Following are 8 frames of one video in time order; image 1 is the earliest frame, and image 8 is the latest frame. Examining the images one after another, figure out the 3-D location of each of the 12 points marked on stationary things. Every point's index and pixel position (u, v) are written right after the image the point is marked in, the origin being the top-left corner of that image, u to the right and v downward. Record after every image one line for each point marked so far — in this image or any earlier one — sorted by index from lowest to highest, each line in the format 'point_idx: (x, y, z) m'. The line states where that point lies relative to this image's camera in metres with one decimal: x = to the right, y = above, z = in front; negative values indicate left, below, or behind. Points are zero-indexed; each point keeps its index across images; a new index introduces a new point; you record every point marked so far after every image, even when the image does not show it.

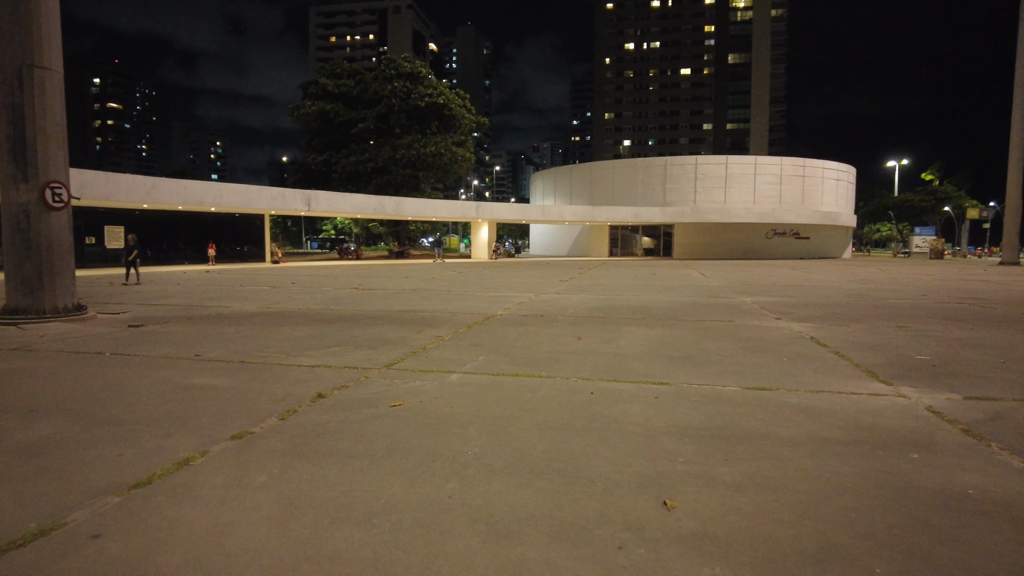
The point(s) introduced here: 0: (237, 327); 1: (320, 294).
0: (-3.4, -0.5, +8.4) m
1: (-4.0, -0.1, +13.7) m
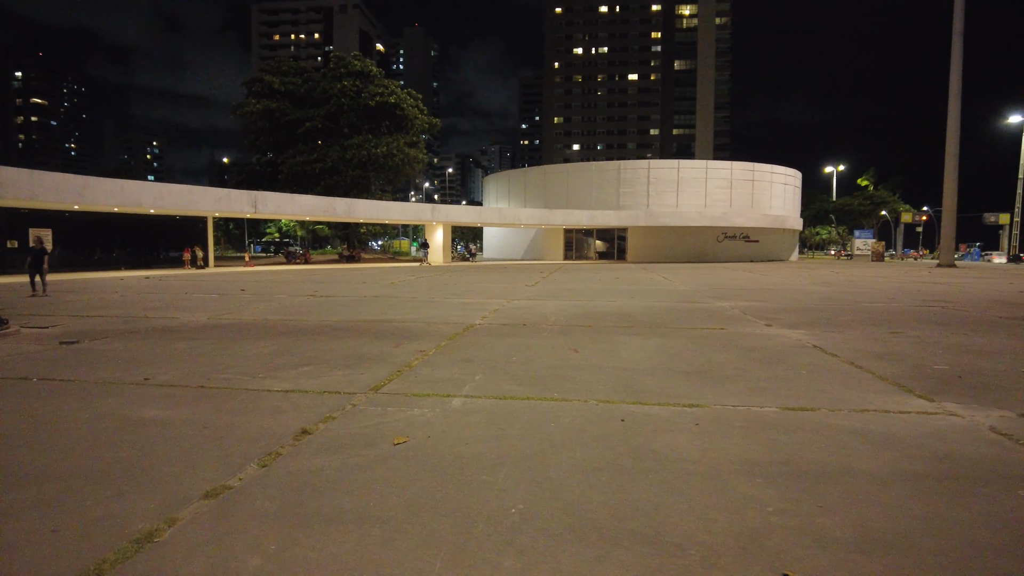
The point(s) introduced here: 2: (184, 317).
0: (-3.5, -0.6, +7.4) m
1: (-4.5, -0.3, +12.7) m
2: (-4.9, -0.4, +10.0) m
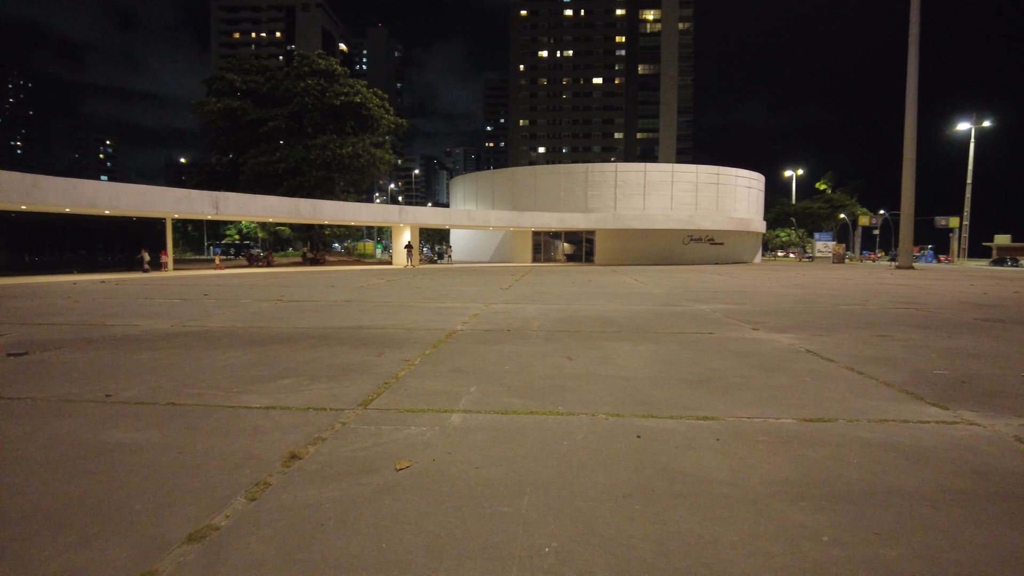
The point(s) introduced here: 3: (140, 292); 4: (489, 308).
0: (-3.7, -0.7, +6.9) m
1: (-4.9, -0.3, +12.1) m
2: (-5.1, -0.5, +9.4) m
3: (-8.9, -0.1, +16.1) m
4: (-0.4, -0.4, +12.2) m
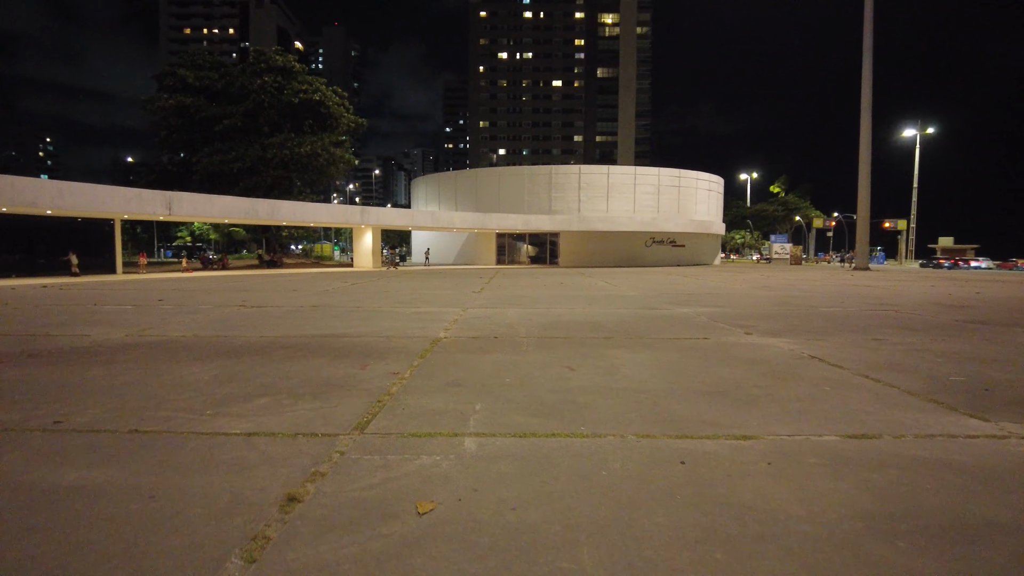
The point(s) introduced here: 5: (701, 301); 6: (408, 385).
0: (-3.7, -0.7, +6.1) m
1: (-5.2, -0.4, +11.2) m
2: (-5.3, -0.6, +8.5) m
3: (-9.5, -0.2, +15.0) m
4: (-0.8, -0.4, +11.6) m
5: (+4.3, -0.3, +15.3) m
6: (-0.9, -0.8, +5.5) m
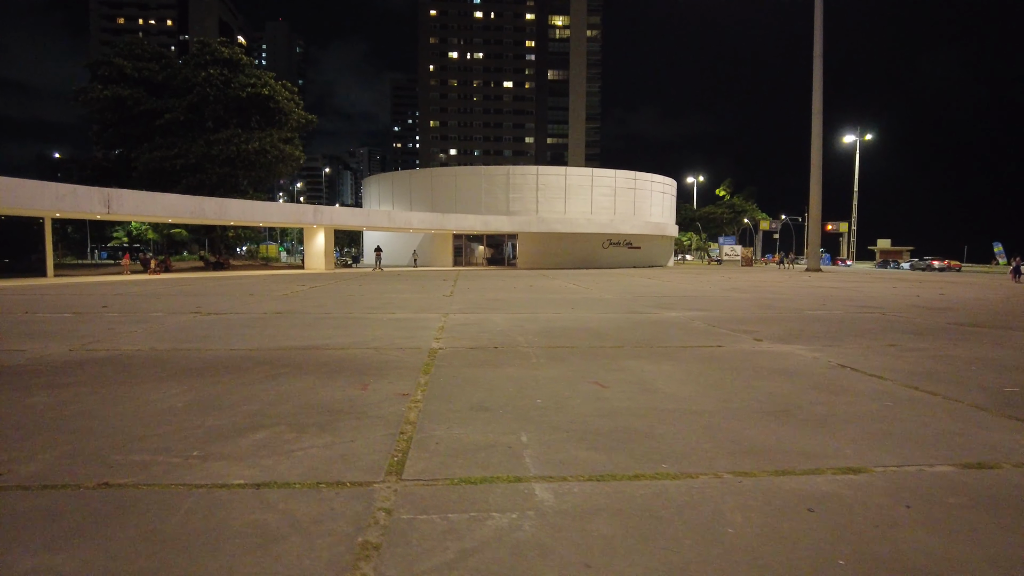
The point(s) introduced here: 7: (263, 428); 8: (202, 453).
0: (-3.5, -0.8, +5.1) m
1: (-5.4, -0.5, +10.1) m
2: (-5.3, -0.7, +7.4) m
3: (-10.0, -0.3, +13.5) m
4: (-1.0, -0.5, +10.8) m
5: (+3.8, -0.3, +14.9) m
6: (-0.6, -0.8, +4.7) m
7: (-1.6, -0.9, +4.2) m
8: (-1.7, -0.9, +3.7) m
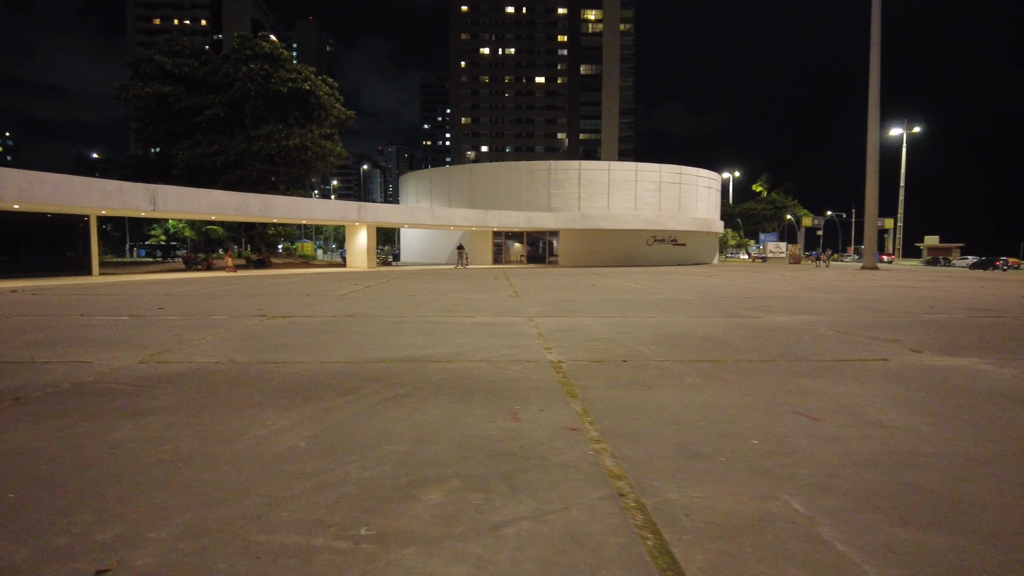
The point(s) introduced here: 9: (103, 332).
0: (-2.3, -0.8, +4.1) m
1: (-4.0, -0.5, +9.2) m
2: (-4.0, -0.7, +6.5) m
3: (-8.4, -0.3, +12.8) m
4: (+0.4, -0.5, +9.7) m
5: (+5.3, -0.4, +13.6) m
6: (+0.6, -0.9, +3.6) m
7: (-0.4, -0.9, +3.1) m
8: (-0.5, -0.9, +2.6) m
9: (-5.3, -0.6, +8.7) m
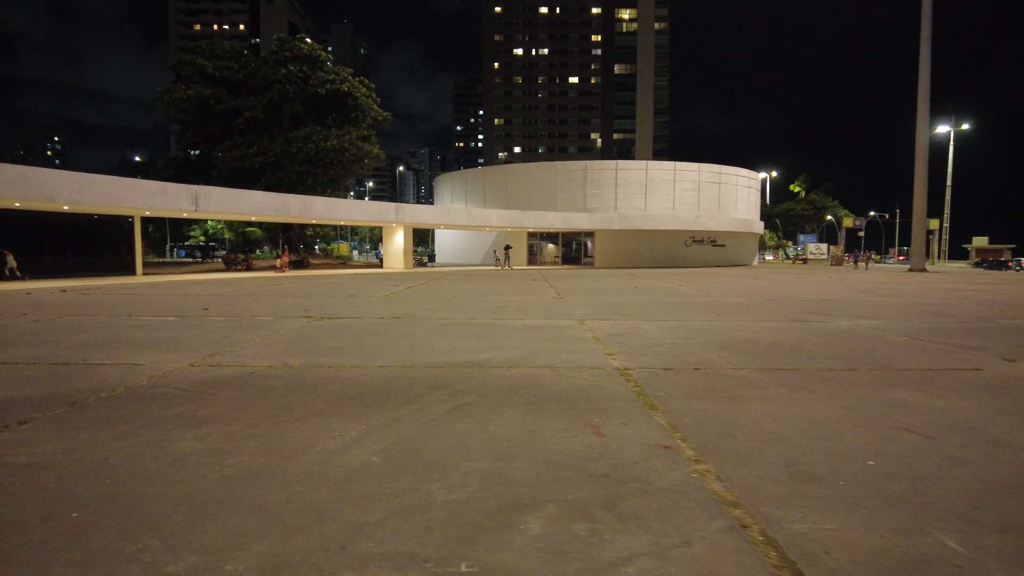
0: (-1.8, -0.8, +3.9) m
1: (-3.3, -0.5, +9.0) m
2: (-3.4, -0.7, +6.3) m
3: (-7.5, -0.3, +12.8) m
4: (+1.1, -0.5, +9.3) m
5: (+6.2, -0.4, +13.0) m
6: (+1.0, -0.9, +3.3) m
7: (+0.1, -0.9, +2.8) m
8: (-0.1, -1.0, +2.3) m
9: (-4.6, -0.6, +8.6) m
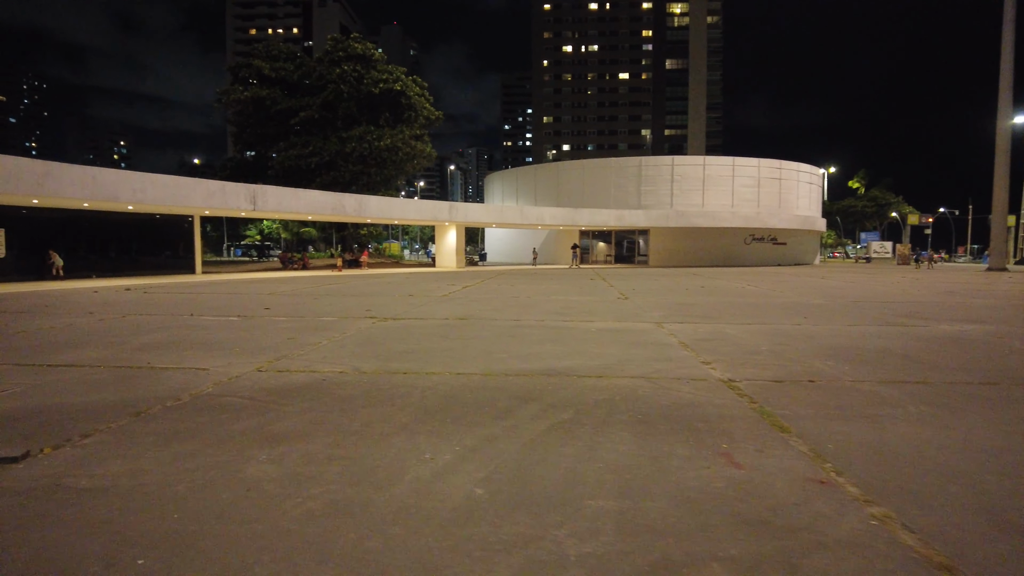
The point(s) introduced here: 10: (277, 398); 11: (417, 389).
0: (-1.2, -0.9, +3.5) m
1: (-2.4, -0.5, +8.7) m
2: (-2.6, -0.7, +6.0) m
3: (-6.3, -0.3, +12.7) m
4: (+2.1, -0.6, +8.7) m
5: (+7.5, -0.4, +12.0) m
6: (+1.6, -0.9, +2.6) m
7: (+0.6, -0.9, +2.3) m
8: (+0.3, -1.0, +1.8) m
9: (-3.7, -0.6, +8.3) m
10: (-1.7, -0.8, +4.7) m
11: (-0.7, -0.8, +5.0) m
